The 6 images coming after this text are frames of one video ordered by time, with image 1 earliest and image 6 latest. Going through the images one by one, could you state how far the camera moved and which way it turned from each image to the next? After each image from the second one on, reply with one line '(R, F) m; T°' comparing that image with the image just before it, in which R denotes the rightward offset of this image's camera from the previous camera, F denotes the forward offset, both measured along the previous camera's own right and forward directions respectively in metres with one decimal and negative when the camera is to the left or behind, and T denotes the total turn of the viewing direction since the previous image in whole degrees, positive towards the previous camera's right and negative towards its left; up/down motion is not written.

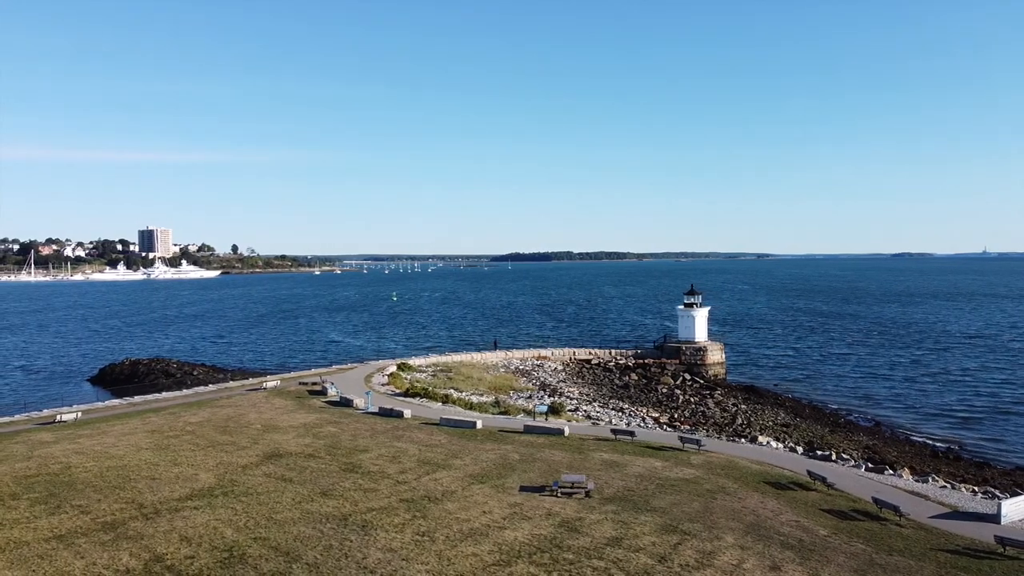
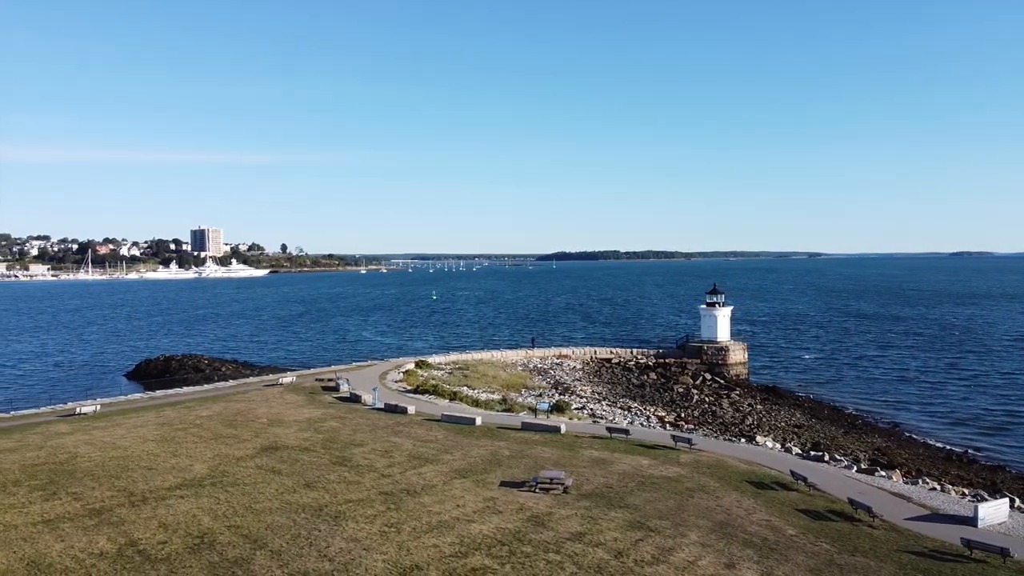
(+1.3, -0.1) m; -3°
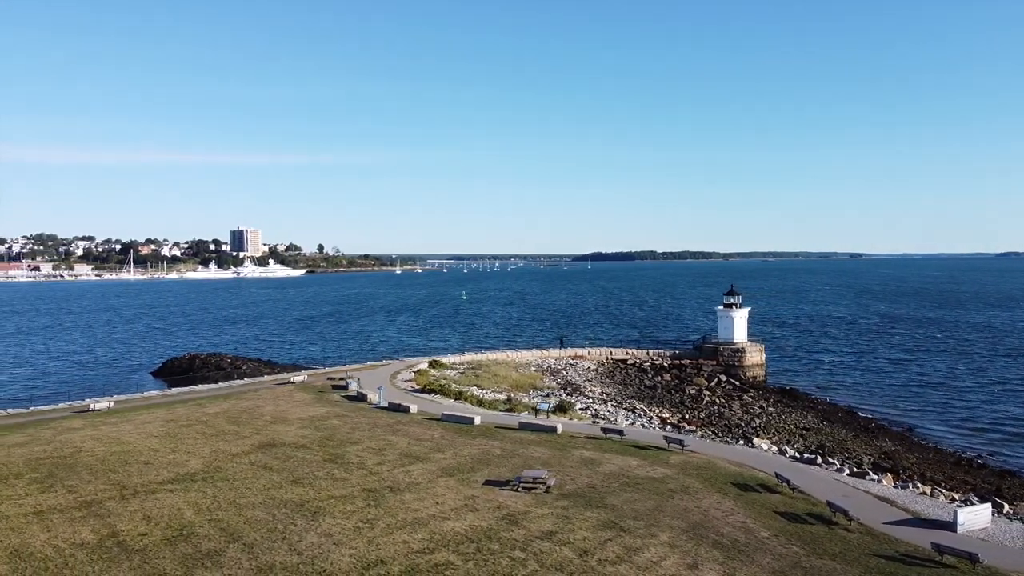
(+1.0, -0.1) m; -2°
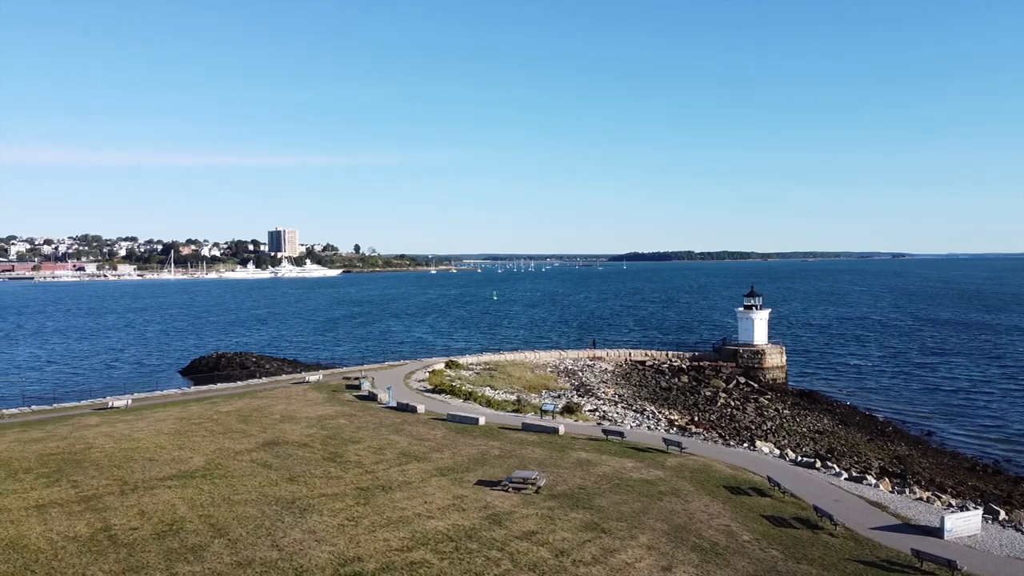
(+0.9, -0.1) m; -2°
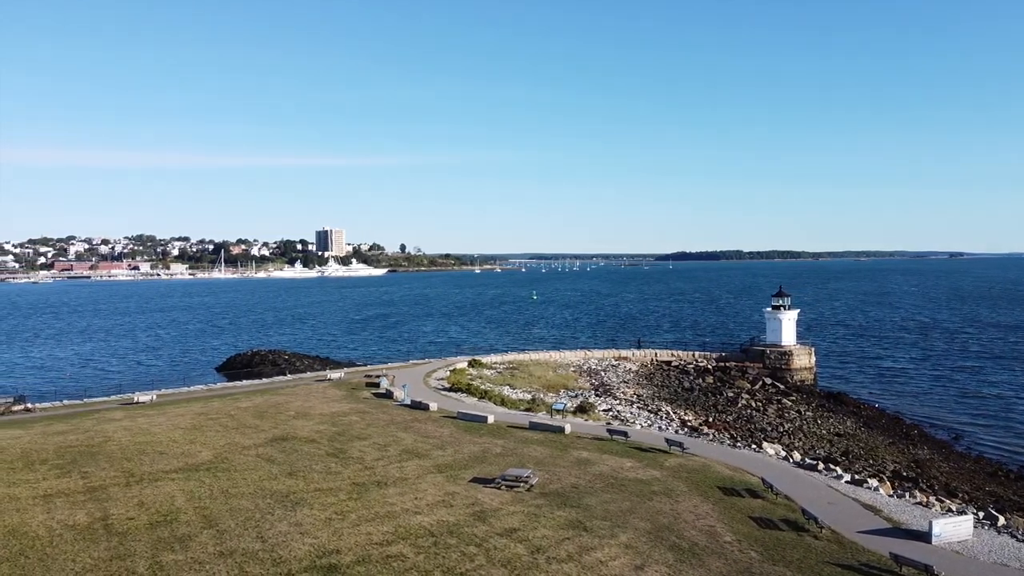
(+1.0, -0.1) m; -3°
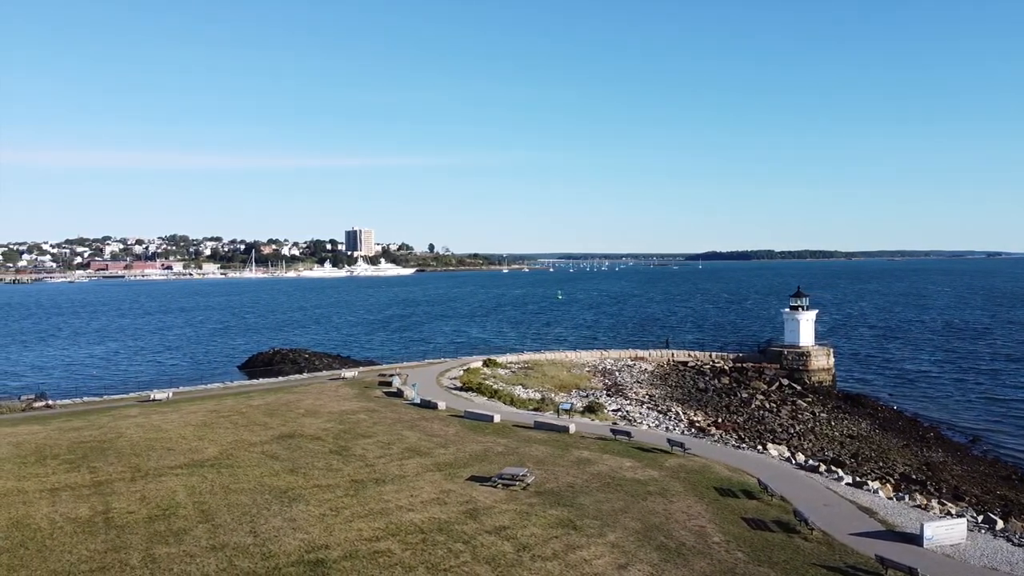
(+0.6, -0.1) m; -2°
